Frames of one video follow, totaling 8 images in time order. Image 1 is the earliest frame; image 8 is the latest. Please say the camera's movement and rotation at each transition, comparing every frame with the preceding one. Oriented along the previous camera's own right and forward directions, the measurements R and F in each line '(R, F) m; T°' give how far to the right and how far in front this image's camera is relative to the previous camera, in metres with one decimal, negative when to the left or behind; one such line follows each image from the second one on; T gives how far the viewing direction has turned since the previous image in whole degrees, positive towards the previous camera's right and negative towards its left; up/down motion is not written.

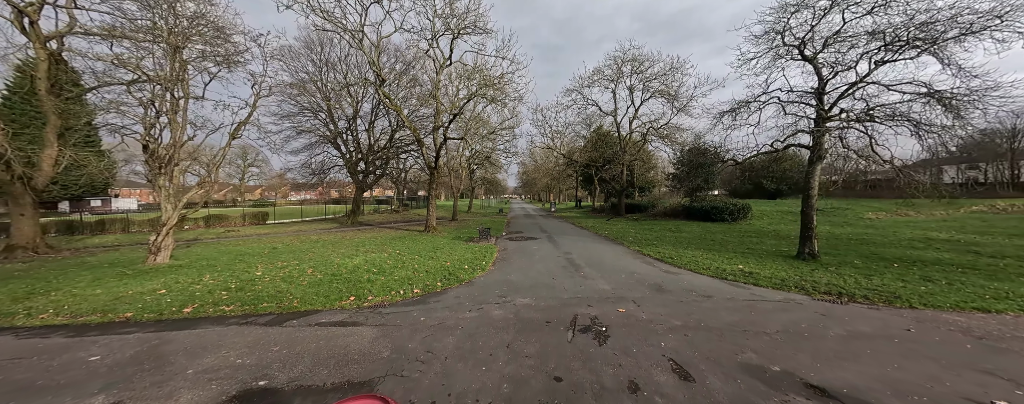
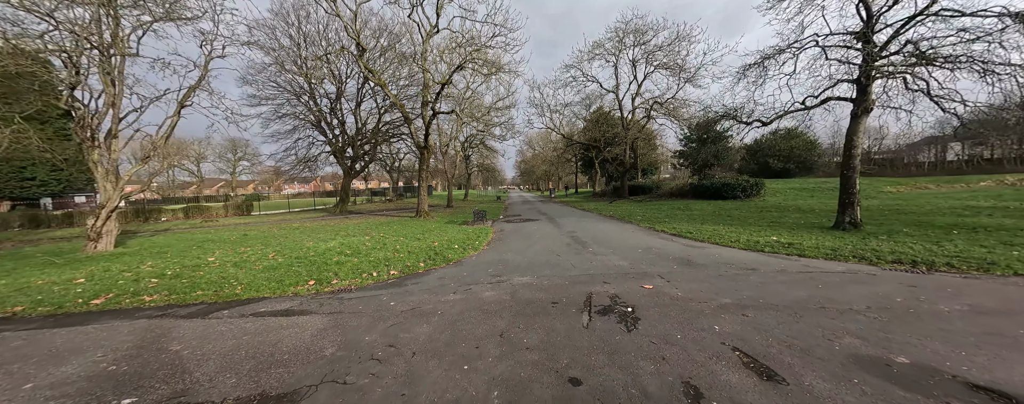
(+0.1, +1.4) m; 0°
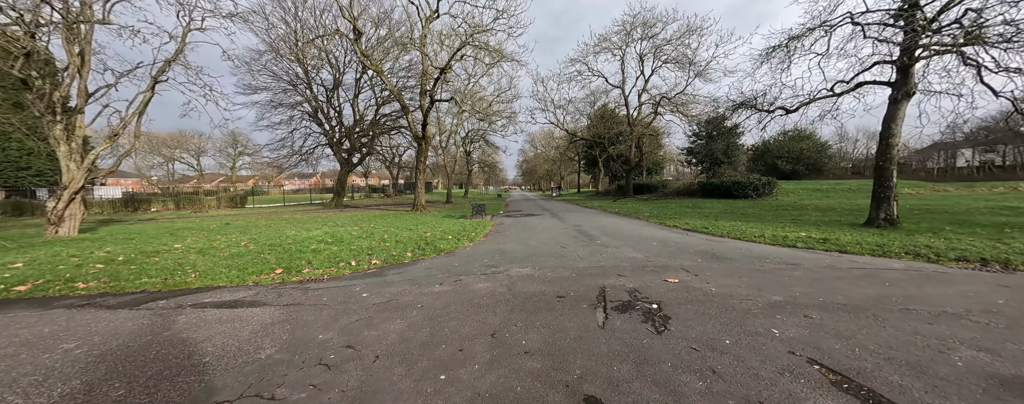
(0.0, +0.8) m; 0°
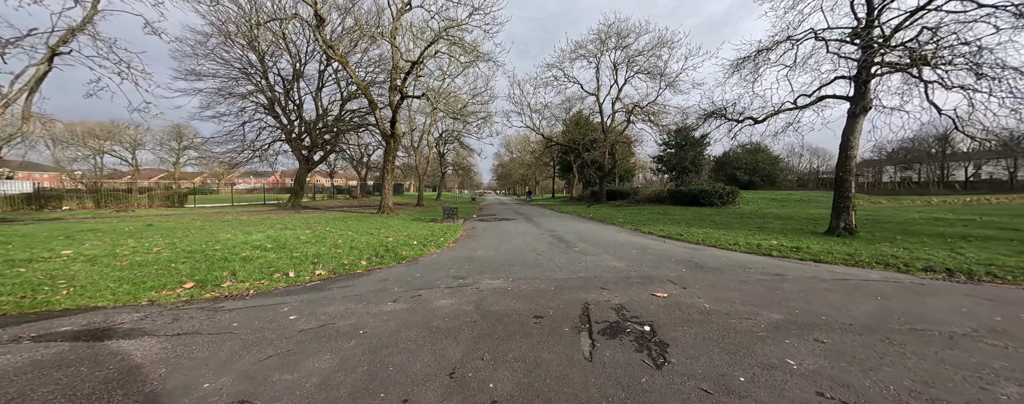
(0.0, +0.6) m; +5°
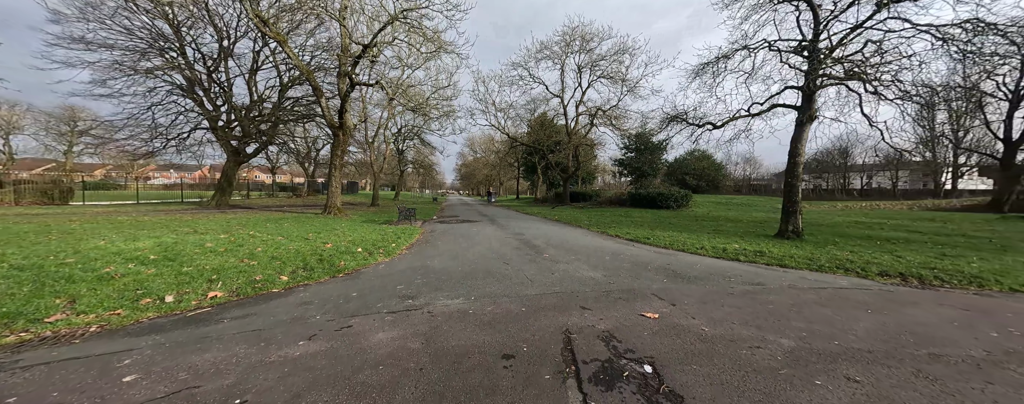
(0.0, +0.8) m; +7°
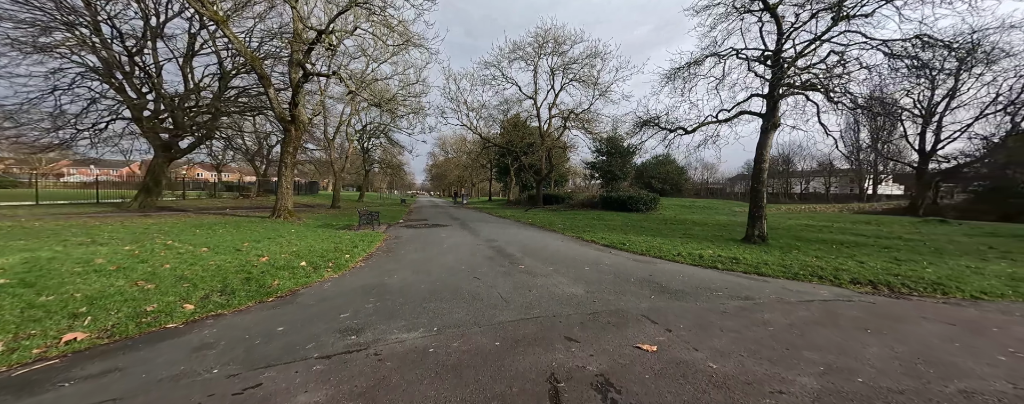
(0.0, +0.6) m; +6°
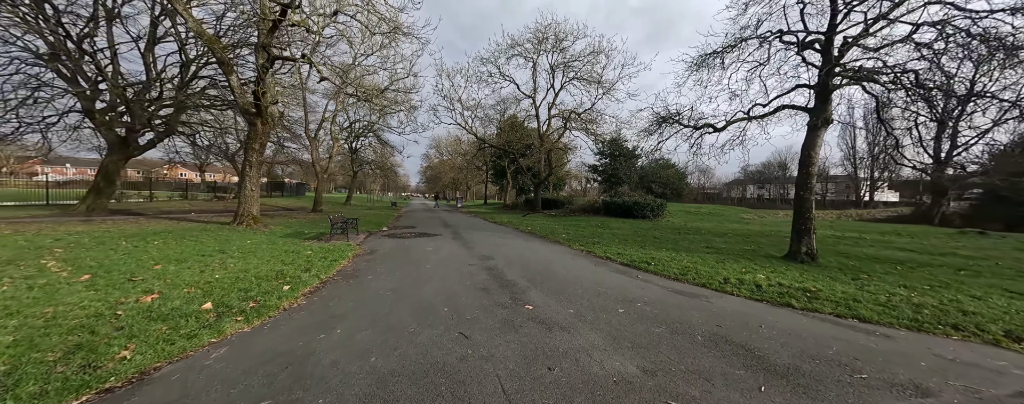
(-0.1, +1.7) m; +1°
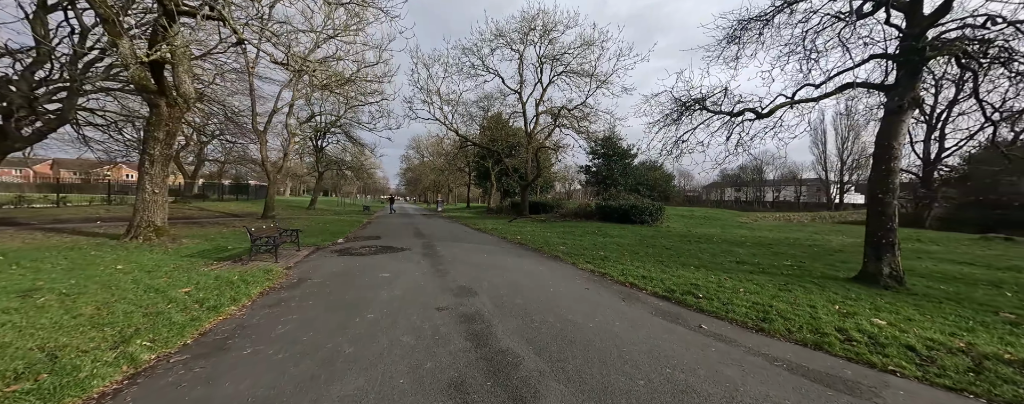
(-0.1, +2.4) m; +3°
